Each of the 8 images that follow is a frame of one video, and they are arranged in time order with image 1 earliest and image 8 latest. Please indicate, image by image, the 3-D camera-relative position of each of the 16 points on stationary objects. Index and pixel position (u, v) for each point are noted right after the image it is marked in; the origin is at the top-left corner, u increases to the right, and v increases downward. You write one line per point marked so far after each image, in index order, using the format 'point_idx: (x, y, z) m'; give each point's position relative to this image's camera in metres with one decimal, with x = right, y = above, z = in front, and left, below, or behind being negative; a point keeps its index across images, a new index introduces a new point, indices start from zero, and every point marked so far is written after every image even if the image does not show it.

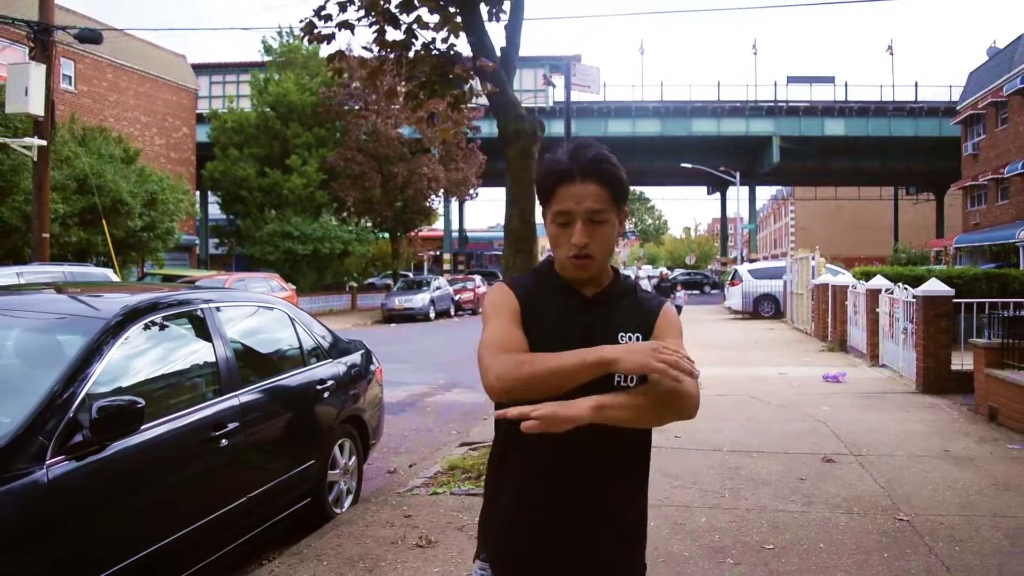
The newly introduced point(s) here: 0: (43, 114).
0: (-8.9, +3.3, +15.3) m
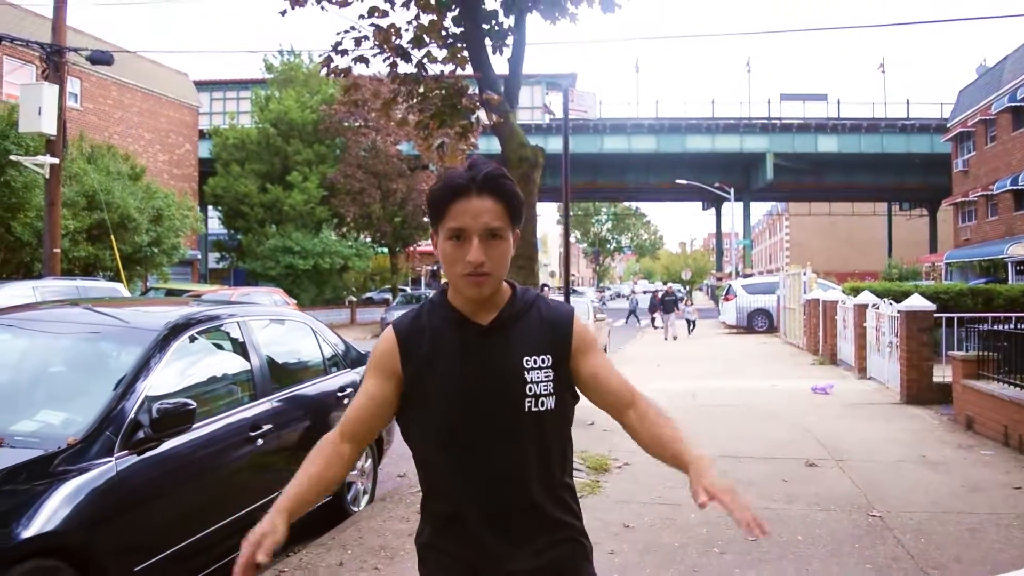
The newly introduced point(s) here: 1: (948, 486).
0: (-8.9, +3.0, +15.8) m
1: (+3.1, -1.4, +5.7) m
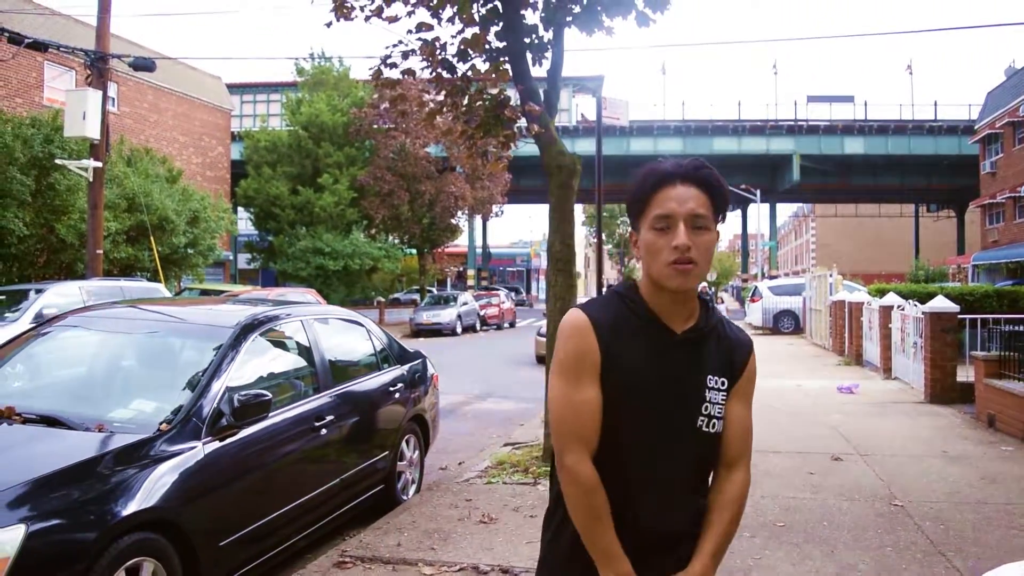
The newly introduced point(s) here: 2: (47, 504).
0: (-8.3, +3.0, +16.4) m
1: (+3.3, -1.4, +5.9) m
2: (-1.7, -0.8, +3.0) m
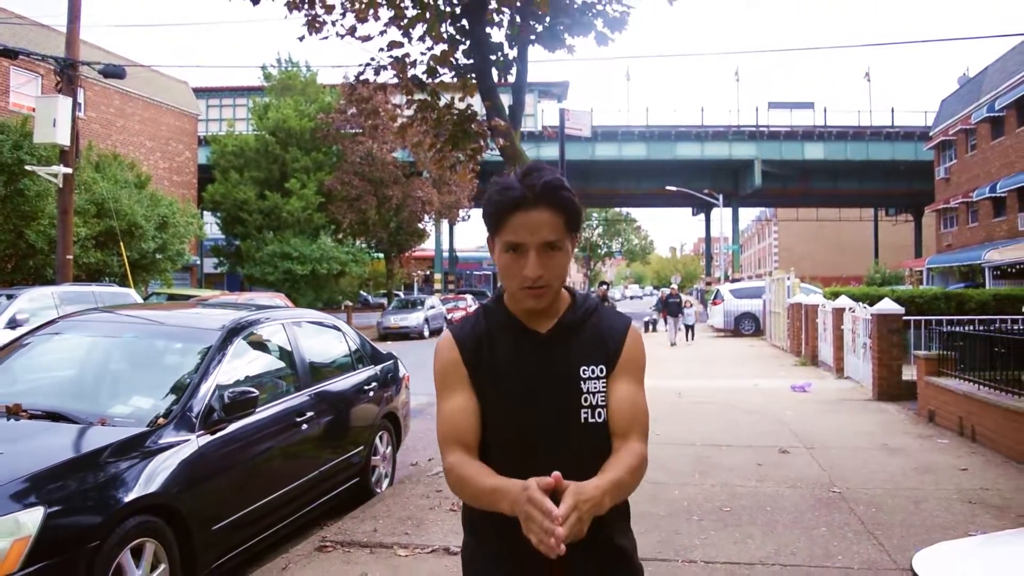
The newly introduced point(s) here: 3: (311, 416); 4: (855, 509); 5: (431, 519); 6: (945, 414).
0: (-9.0, +2.9, +16.4) m
1: (+3.1, -1.4, +6.4) m
2: (-1.9, -0.8, +3.3) m
3: (-1.3, -0.8, +5.4) m
4: (+2.2, -1.4, +5.2) m
5: (-0.5, -1.4, +5.1) m
6: (+4.4, -1.3, +8.3) m
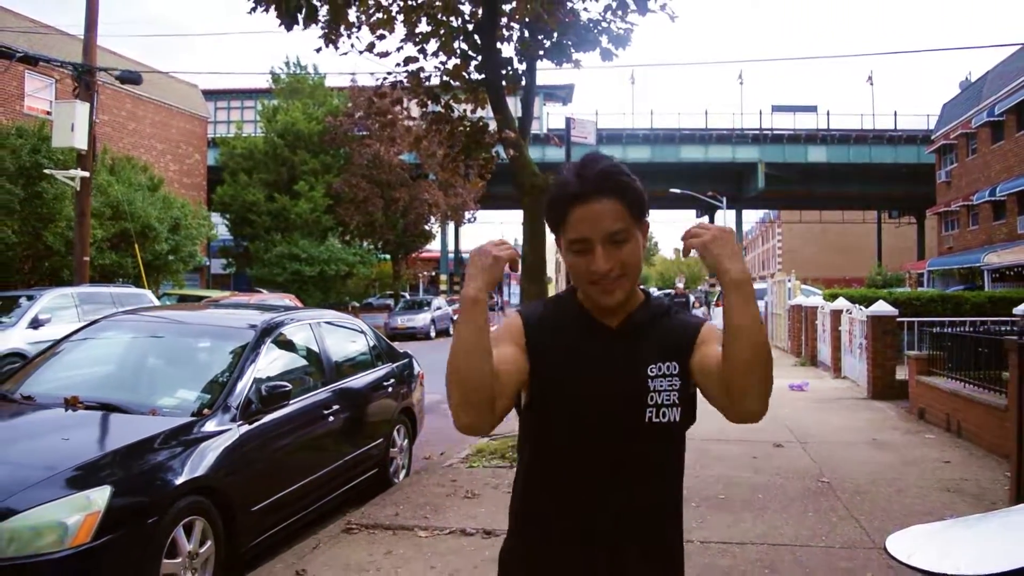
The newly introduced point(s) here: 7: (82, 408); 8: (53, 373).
0: (-8.8, +2.9, +16.9) m
1: (+3.2, -1.4, +6.8) m
2: (-1.8, -0.9, +3.7) m
3: (-1.3, -0.9, +5.8) m
4: (+2.3, -1.4, +5.6) m
5: (-0.4, -1.5, +5.5) m
6: (+4.5, -1.3, +8.7) m
7: (-2.5, -0.7, +4.7) m
8: (-3.0, -0.5, +5.3) m
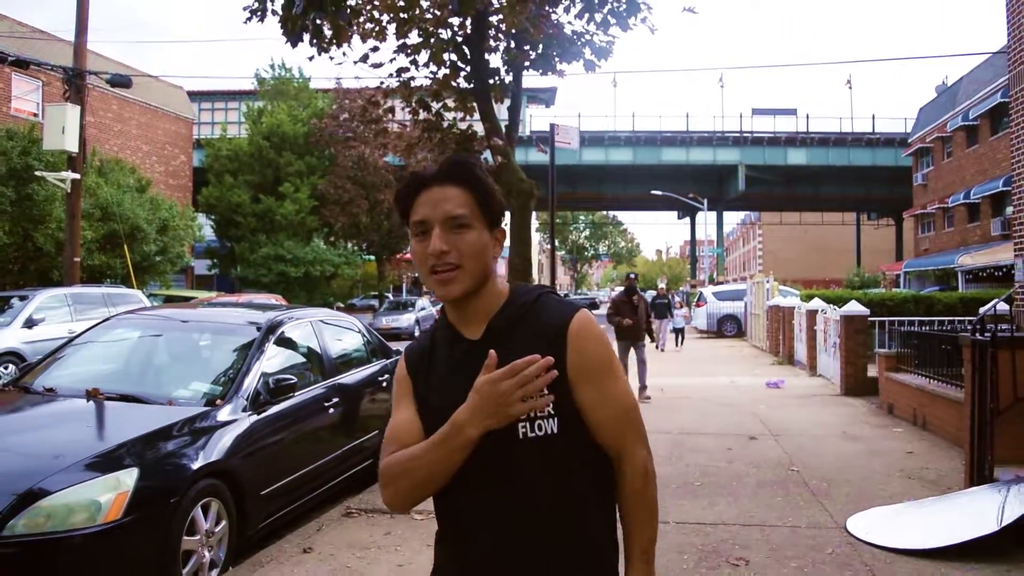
0: (-9.1, +2.9, +17.0) m
1: (+3.1, -1.4, +7.2) m
2: (-1.9, -0.9, +4.1) m
3: (-1.3, -0.9, +6.1) m
4: (+2.2, -1.4, +6.0) m
5: (-0.5, -1.5, +5.8) m
6: (+4.4, -1.3, +9.1) m
7: (-2.5, -0.7, +5.0) m
8: (-3.0, -0.5, +5.6) m
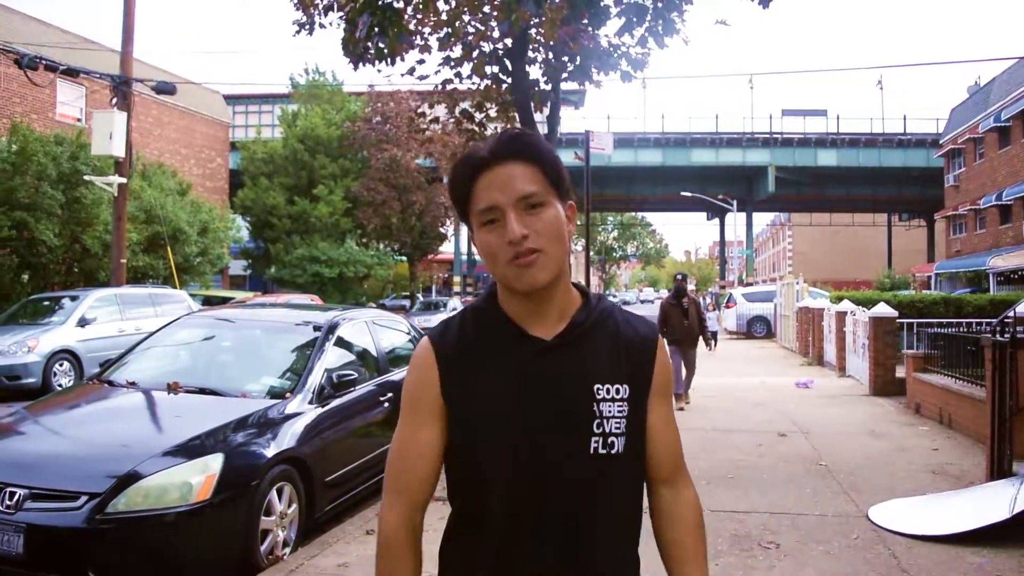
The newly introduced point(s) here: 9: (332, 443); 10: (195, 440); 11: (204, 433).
0: (-8.4, +2.9, +17.7) m
1: (+3.4, -1.5, +7.5) m
2: (-1.6, -0.9, +4.5) m
3: (-1.0, -0.9, +6.6) m
4: (+2.5, -1.5, +6.3) m
5: (-0.2, -1.5, +6.2) m
6: (+4.8, -1.4, +9.4) m
7: (-2.2, -0.7, +5.4) m
8: (-2.7, -0.5, +6.1) m
9: (-1.2, -1.1, +5.5) m
10: (-1.7, -0.8, +4.5) m
11: (-1.7, -0.8, +4.6) m
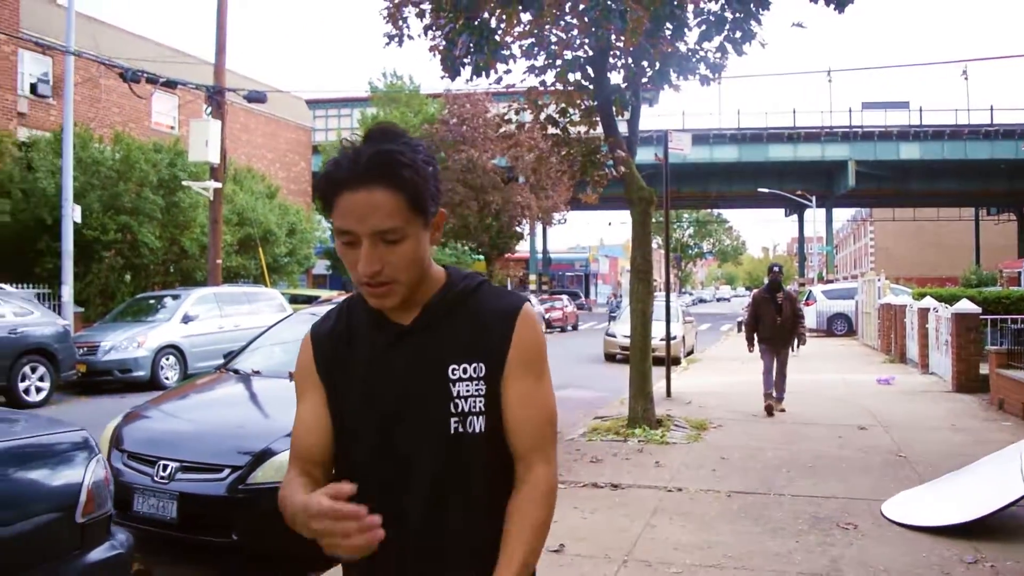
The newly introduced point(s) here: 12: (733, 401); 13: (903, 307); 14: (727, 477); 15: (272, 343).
0: (-6.7, +2.9, +18.8) m
1: (+4.2, -1.4, +7.6) m
2: (-1.0, -0.9, +5.0) m
3: (-0.3, -0.9, +7.0) m
4: (+3.2, -1.4, +6.4) m
5: (+0.5, -1.5, +6.6) m
6: (+5.7, -1.3, +9.3) m
7: (-1.6, -0.7, +6.0) m
8: (-2.0, -0.5, +6.7) m
9: (-0.6, -1.0, +6.0) m
10: (-1.2, -0.8, +5.0) m
11: (-1.1, -0.8, +5.1) m
12: (+3.0, -1.5, +11.0) m
13: (+8.1, -0.4, +16.8) m
14: (+1.6, -1.4, +6.2) m
15: (-2.0, -0.4, +6.8) m
